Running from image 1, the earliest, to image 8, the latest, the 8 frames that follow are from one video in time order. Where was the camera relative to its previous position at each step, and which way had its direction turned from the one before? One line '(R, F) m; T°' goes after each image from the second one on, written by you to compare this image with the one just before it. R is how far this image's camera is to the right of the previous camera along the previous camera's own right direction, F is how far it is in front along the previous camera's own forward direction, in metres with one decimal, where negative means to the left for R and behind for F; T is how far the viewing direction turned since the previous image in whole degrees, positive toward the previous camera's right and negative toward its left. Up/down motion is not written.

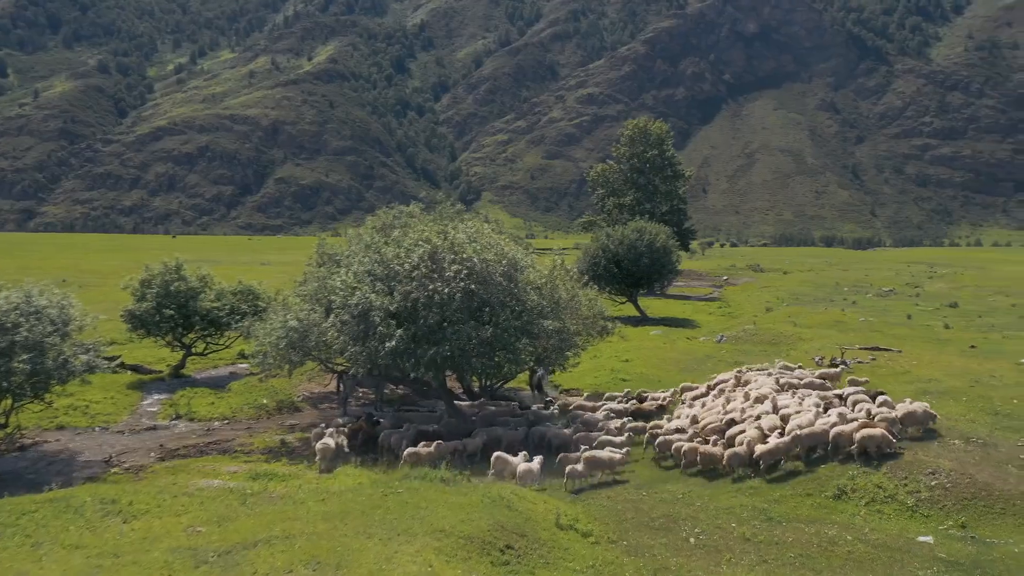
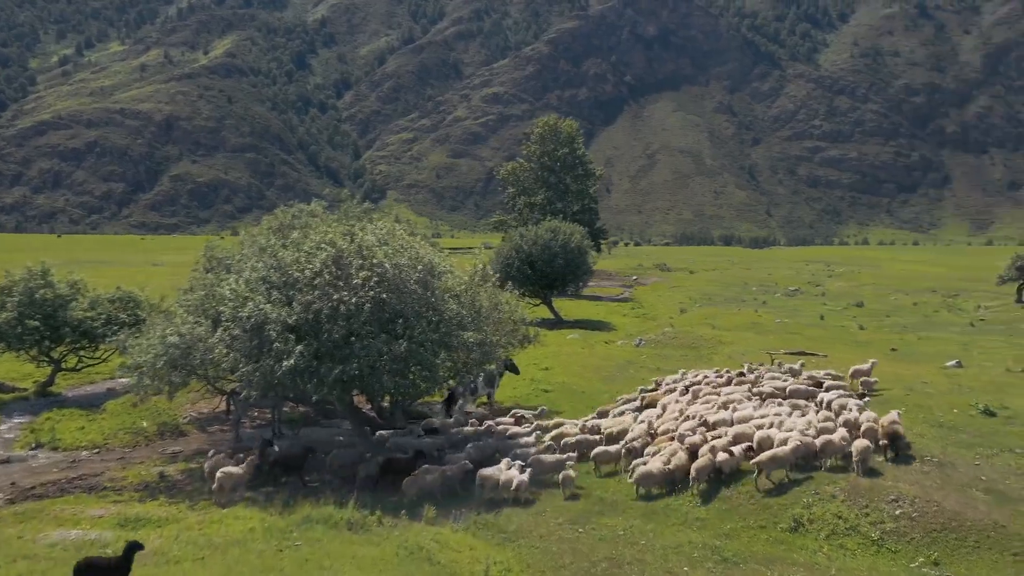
(-0.2, +2.4) m; +6°
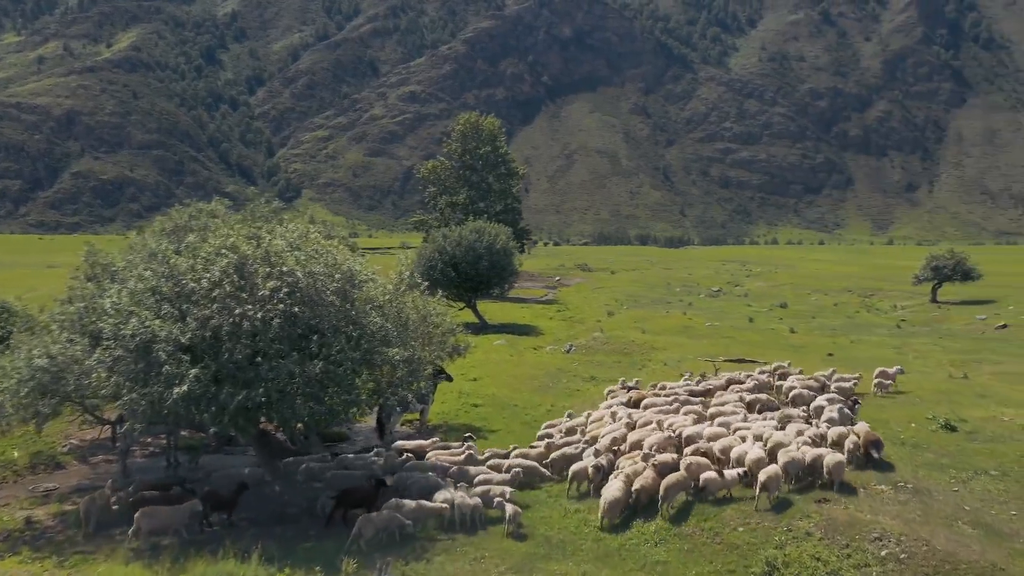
(-0.2, +2.3) m; +5°
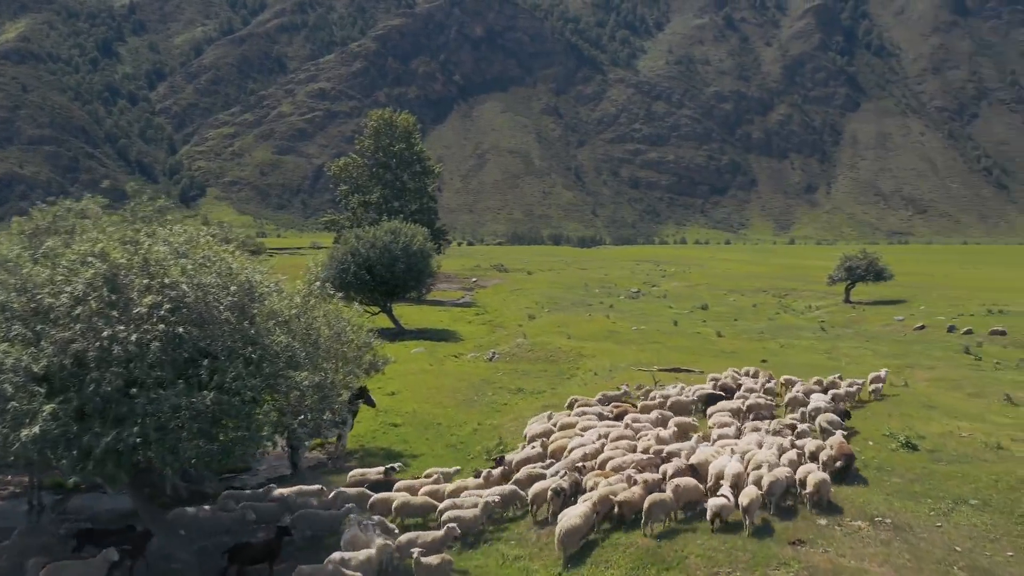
(-0.3, +2.4) m; +6°
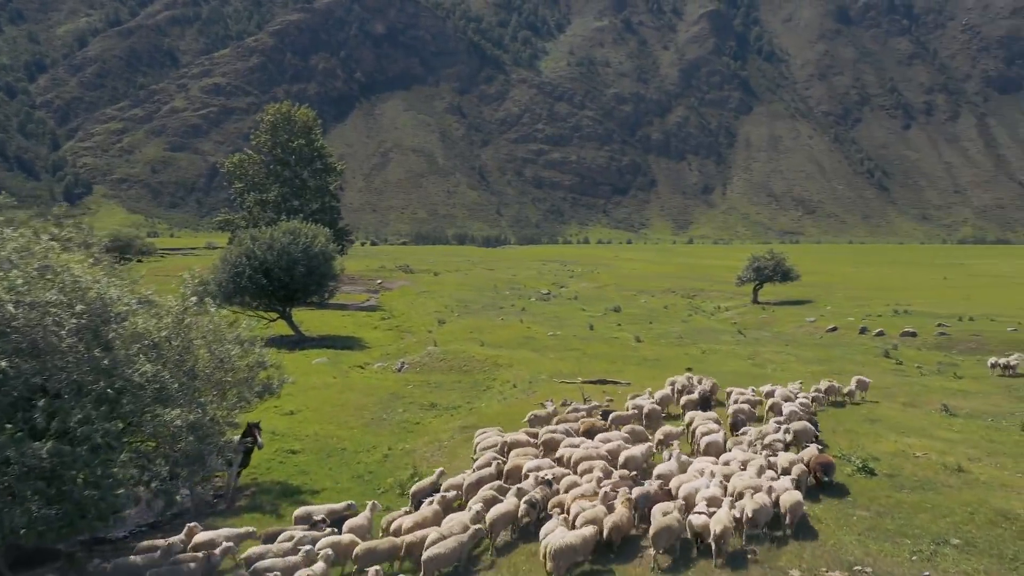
(-0.2, +2.5) m; +6°
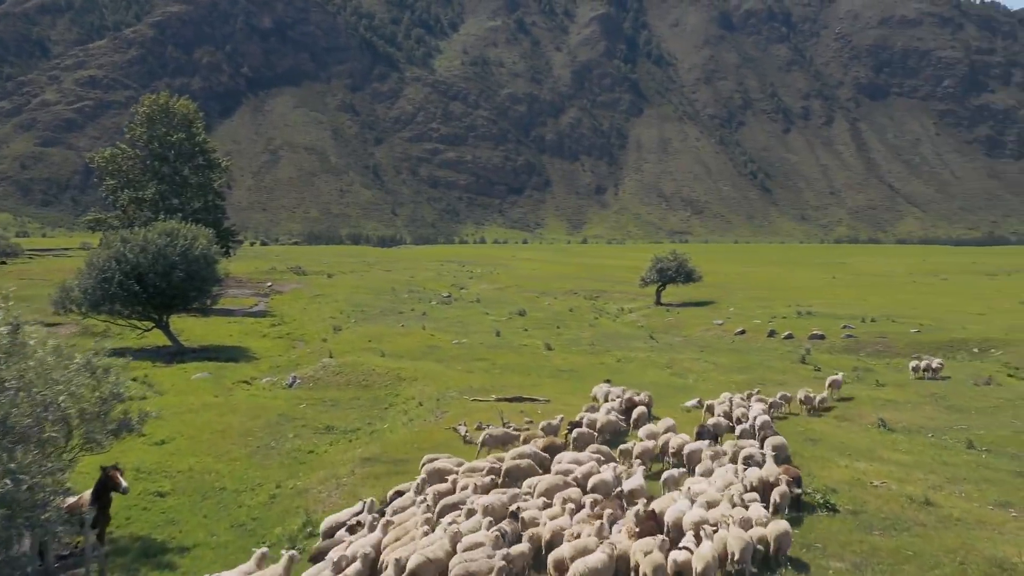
(-0.3, +2.8) m; +7°
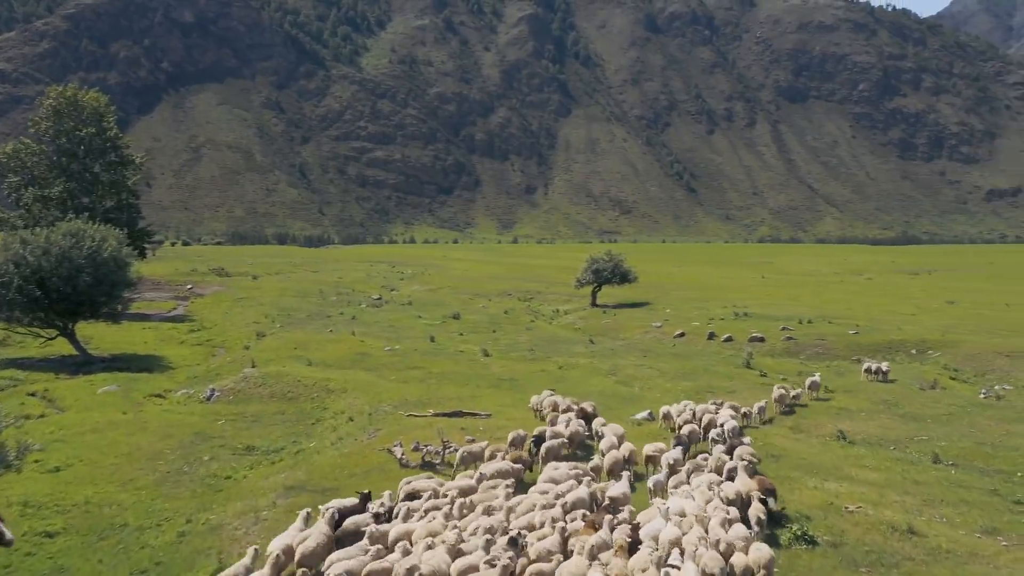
(-0.2, +1.9) m; +5°
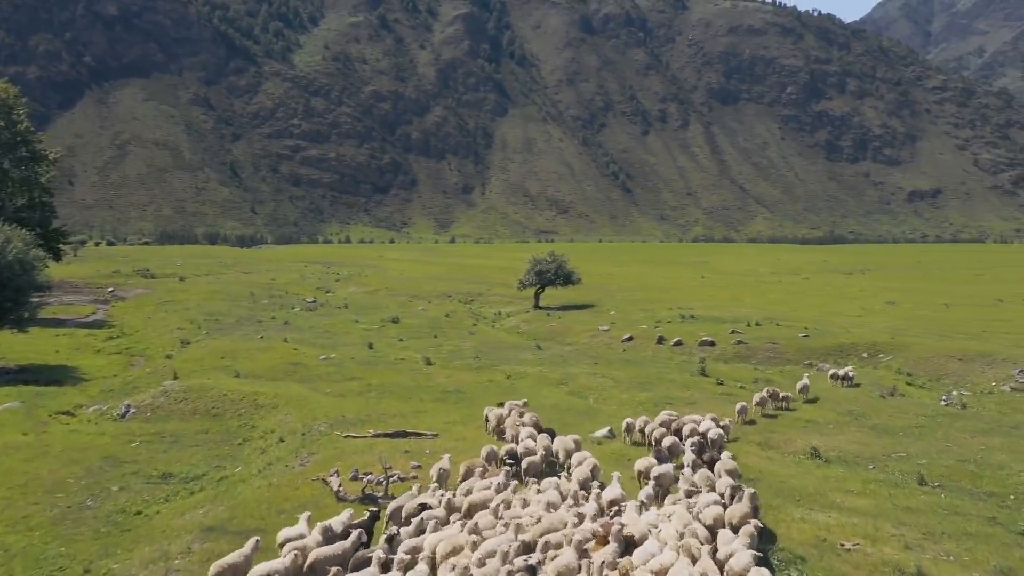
(-0.3, +2.1) m; +4°
